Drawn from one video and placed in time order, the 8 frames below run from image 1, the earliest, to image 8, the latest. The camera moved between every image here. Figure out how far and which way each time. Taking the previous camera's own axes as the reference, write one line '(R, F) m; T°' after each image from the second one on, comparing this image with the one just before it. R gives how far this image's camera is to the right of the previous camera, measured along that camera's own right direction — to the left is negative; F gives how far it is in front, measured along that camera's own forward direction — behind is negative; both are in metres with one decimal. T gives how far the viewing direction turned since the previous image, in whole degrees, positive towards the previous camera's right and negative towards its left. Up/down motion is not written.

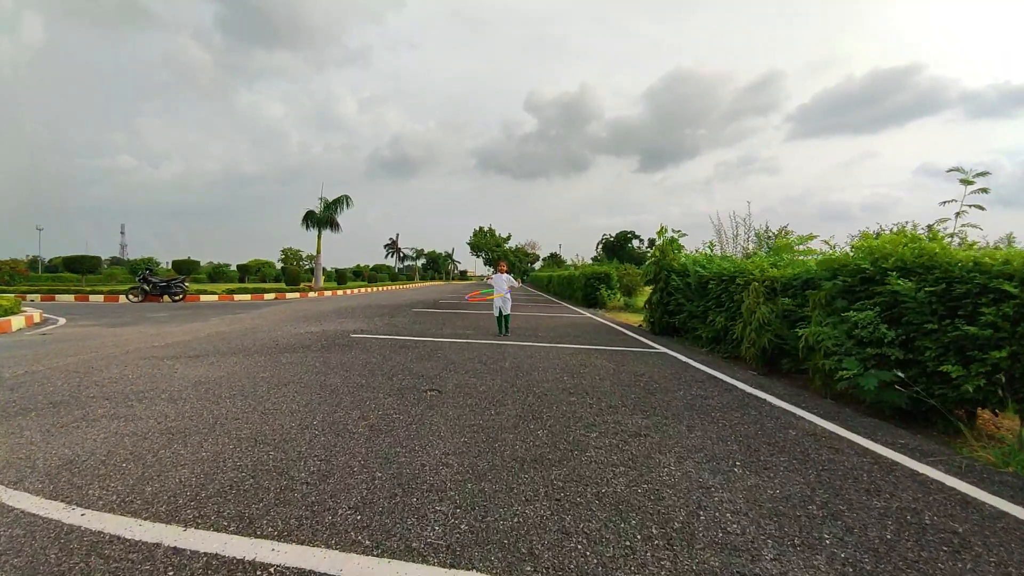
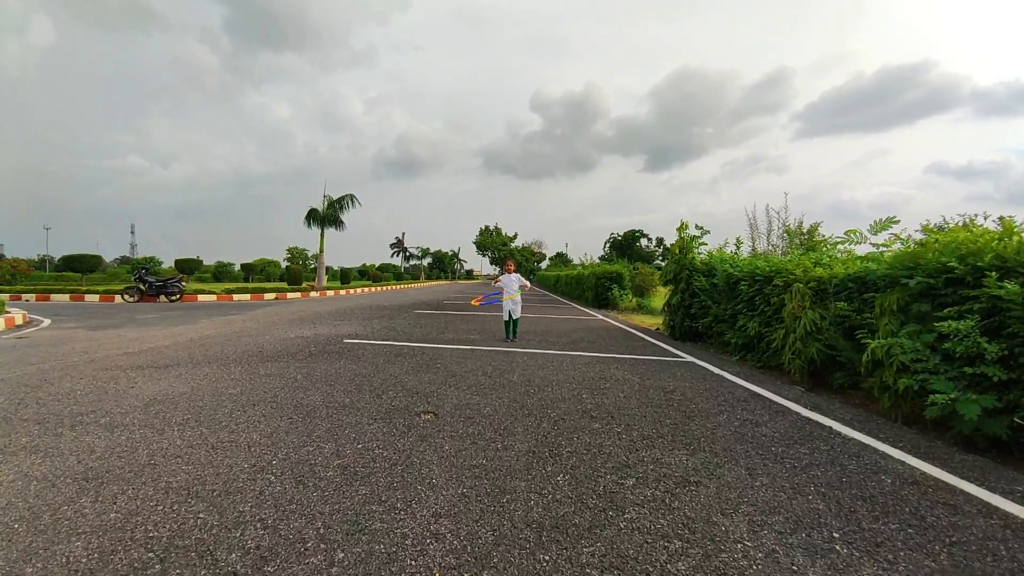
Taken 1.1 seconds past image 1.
(0.0, +0.6) m; -1°
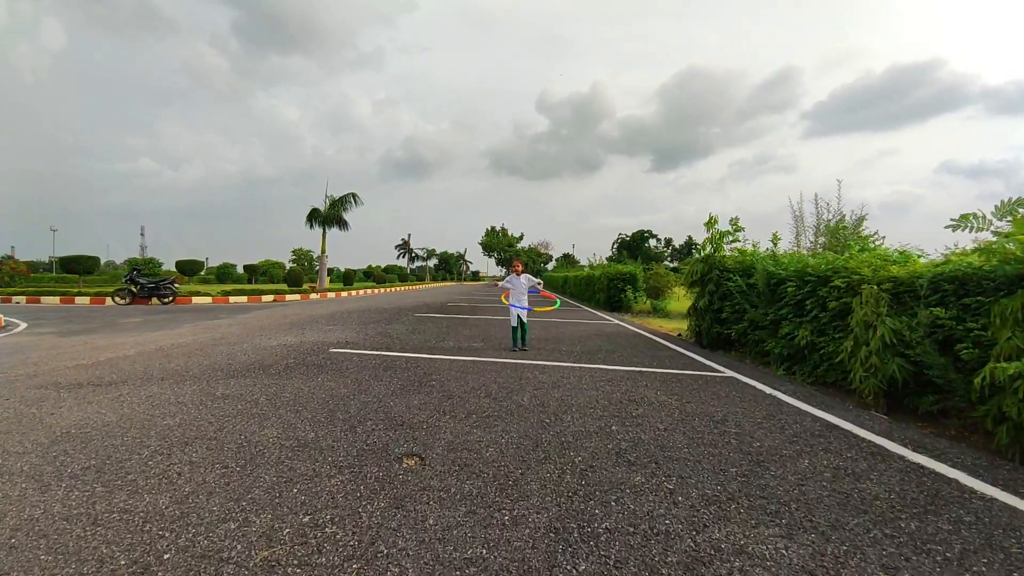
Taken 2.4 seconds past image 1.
(0.0, +0.8) m; -1°
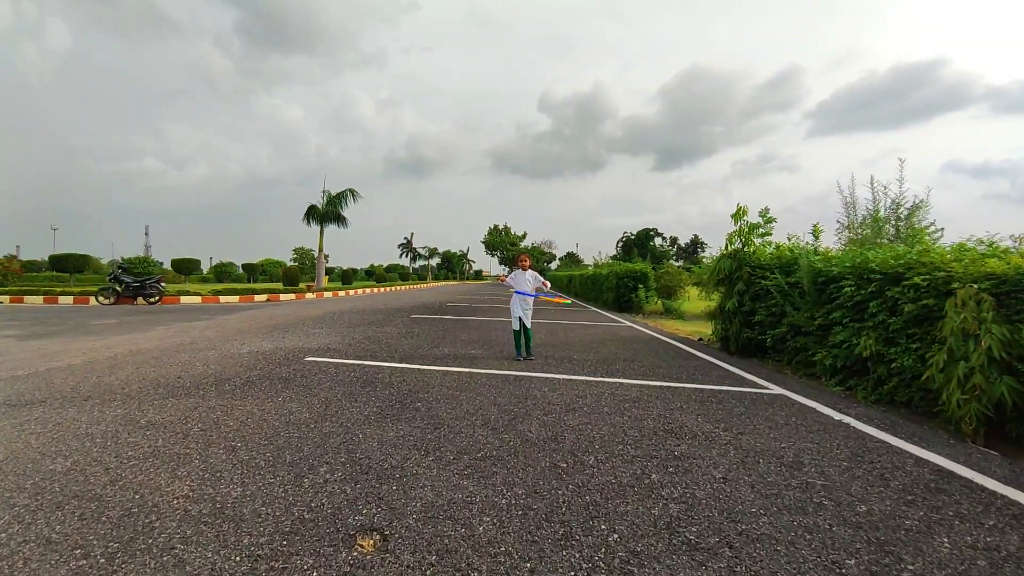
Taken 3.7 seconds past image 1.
(0.0, +0.8) m; 0°
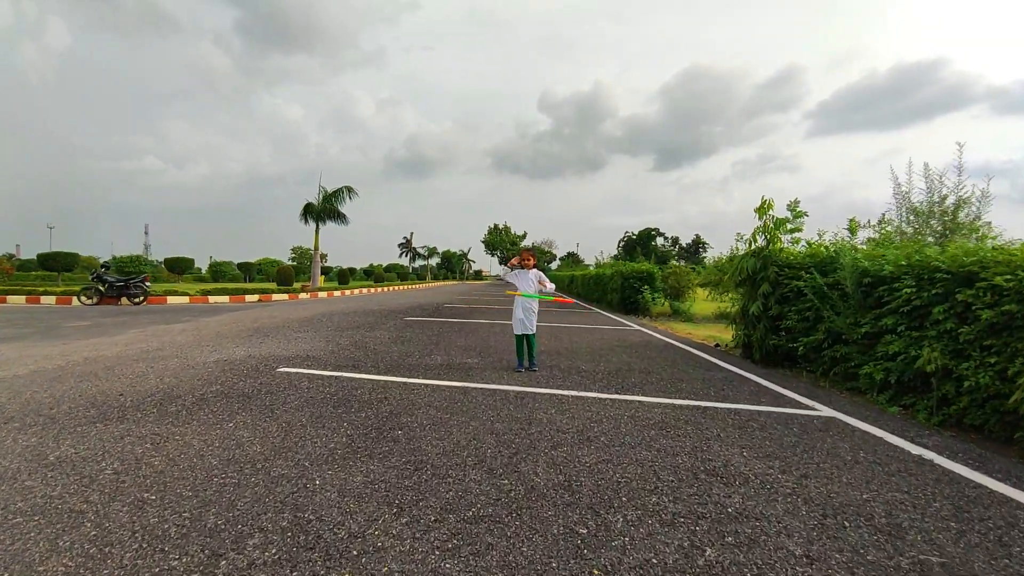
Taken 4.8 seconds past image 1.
(0.0, +0.6) m; 0°
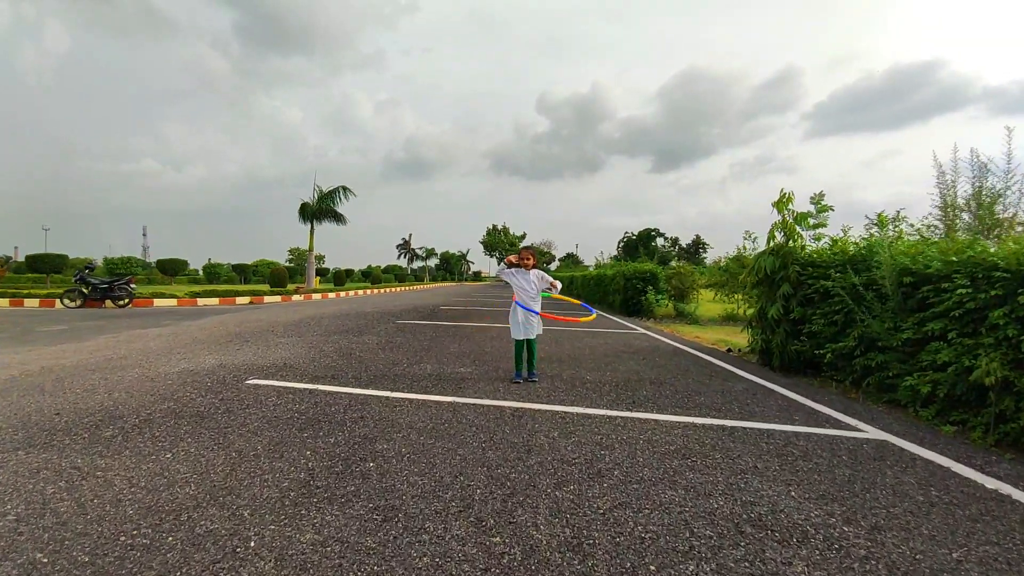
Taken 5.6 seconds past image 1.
(0.0, +0.5) m; 0°
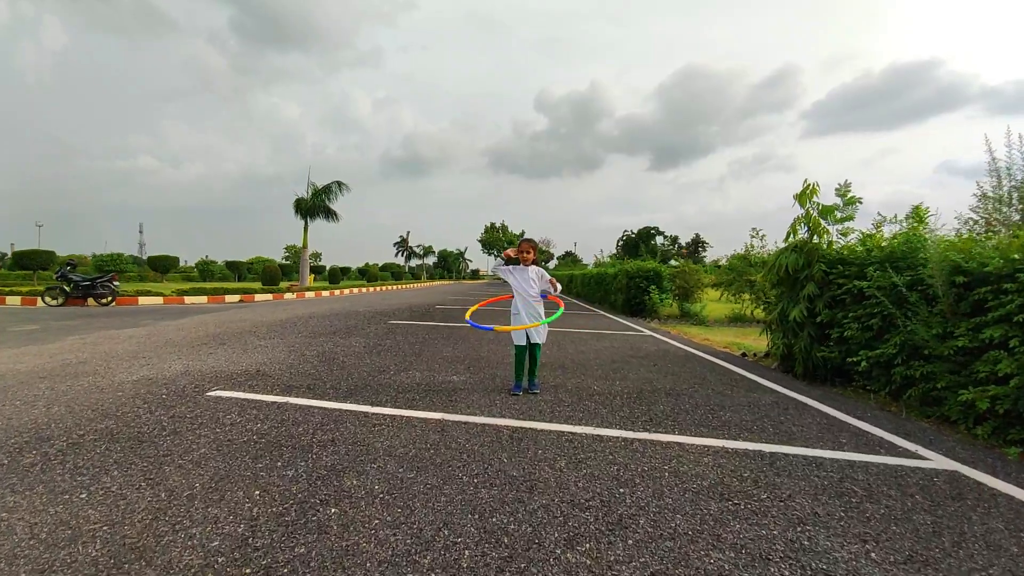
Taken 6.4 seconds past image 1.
(0.0, +0.5) m; 0°
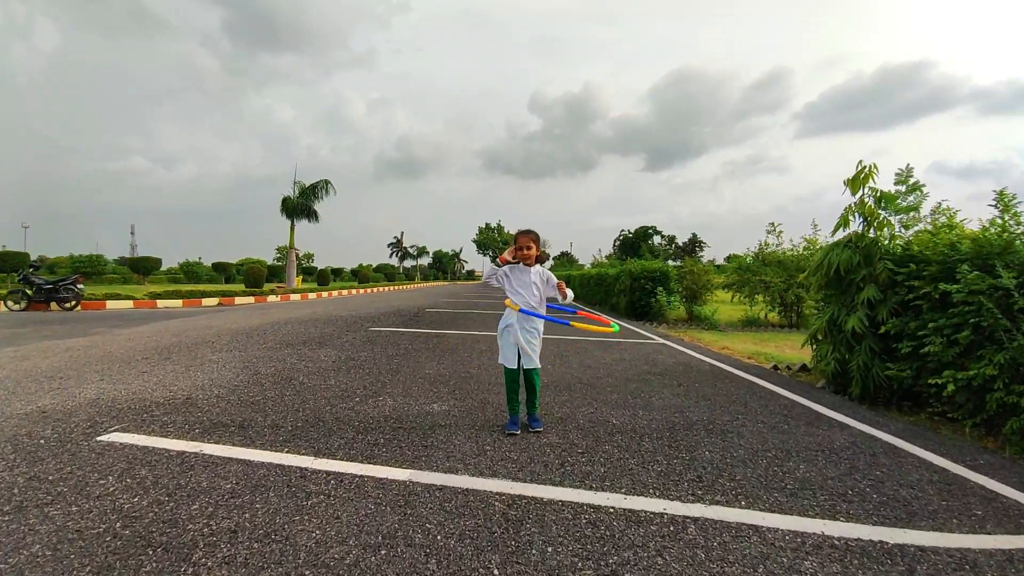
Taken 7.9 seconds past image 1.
(0.0, +0.8) m; +1°
